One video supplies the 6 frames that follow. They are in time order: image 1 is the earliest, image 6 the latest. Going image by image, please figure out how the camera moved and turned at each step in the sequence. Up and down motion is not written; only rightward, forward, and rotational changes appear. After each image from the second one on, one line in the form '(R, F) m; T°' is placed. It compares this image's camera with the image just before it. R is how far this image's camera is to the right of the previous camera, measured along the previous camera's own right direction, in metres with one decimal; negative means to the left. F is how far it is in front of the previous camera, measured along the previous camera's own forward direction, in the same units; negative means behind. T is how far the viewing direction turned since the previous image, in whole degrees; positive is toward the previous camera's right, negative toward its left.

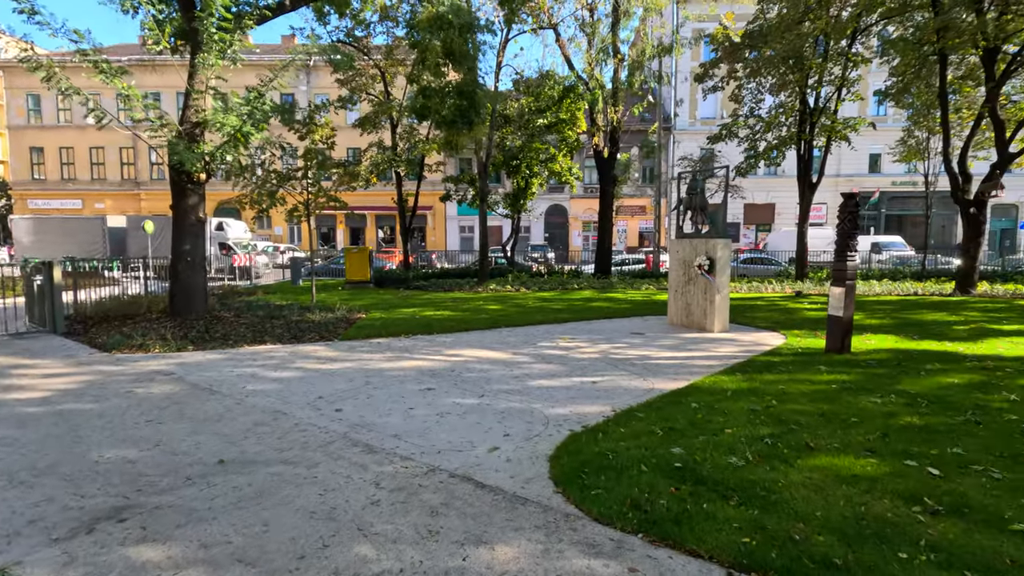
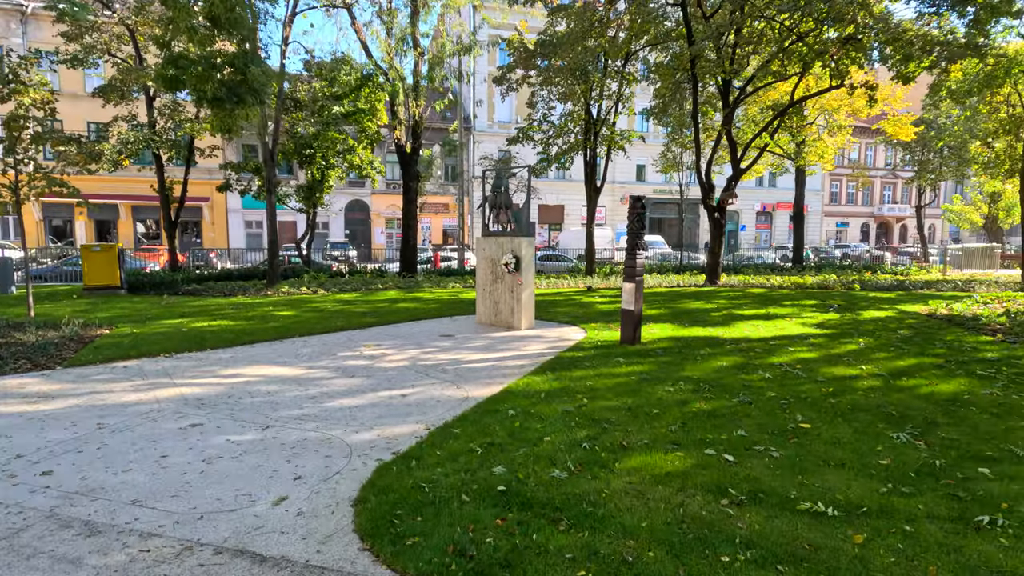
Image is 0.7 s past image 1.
(+0.1, +0.6) m; +21°
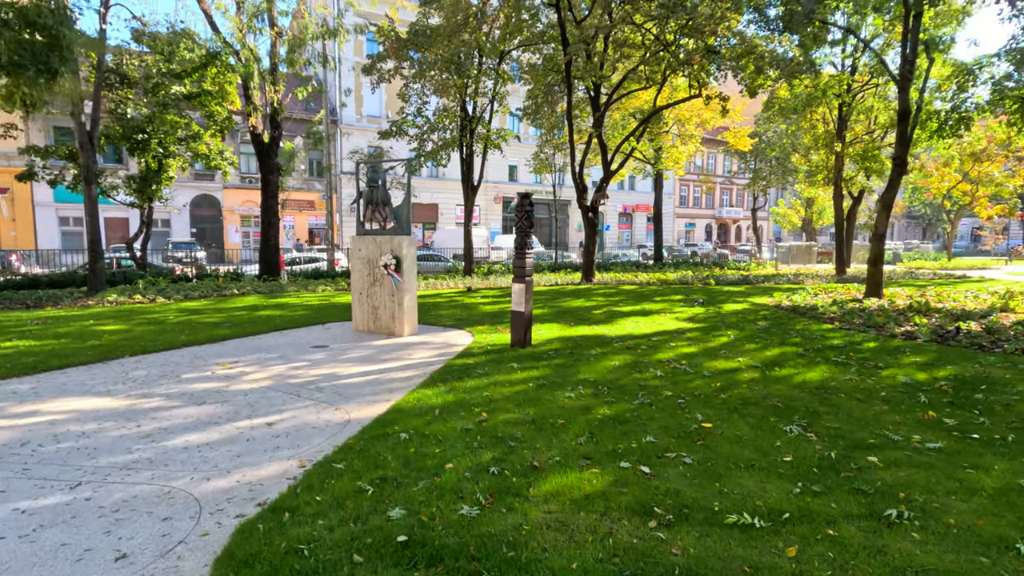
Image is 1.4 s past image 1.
(-0.1, +0.5) m; +13°
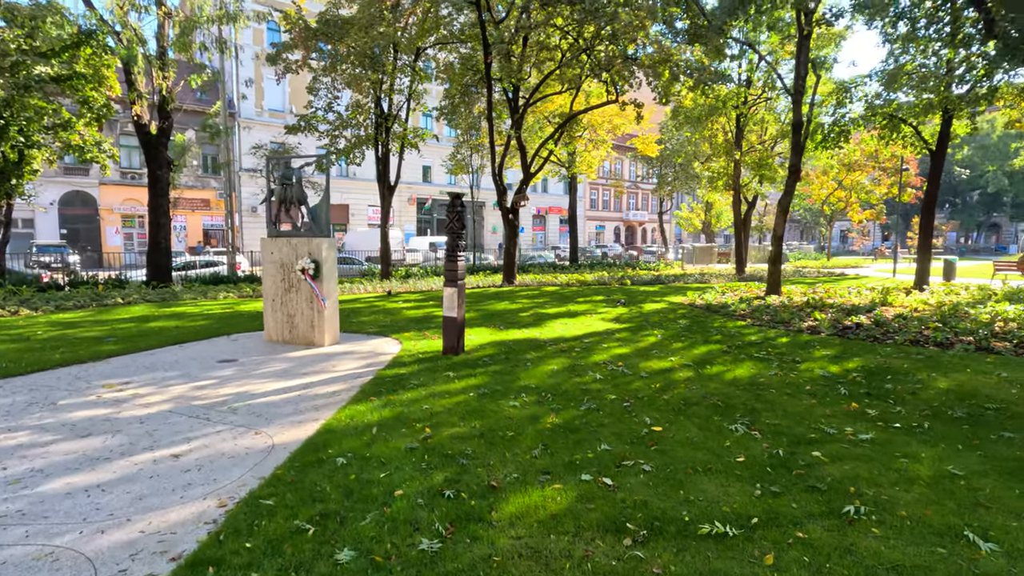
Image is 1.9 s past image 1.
(-0.3, +0.3) m; +9°
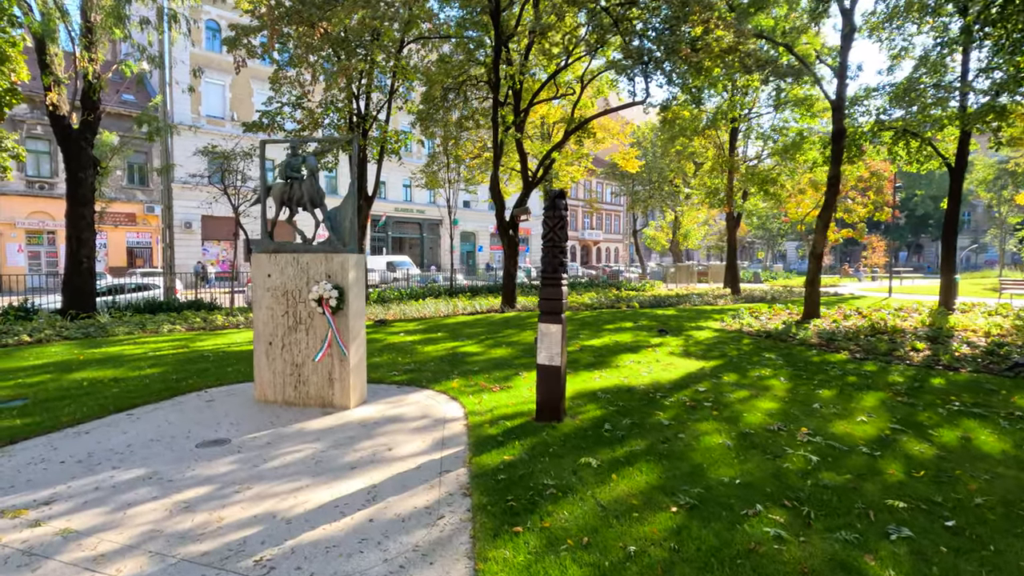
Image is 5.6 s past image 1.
(-1.7, +2.2) m; +6°
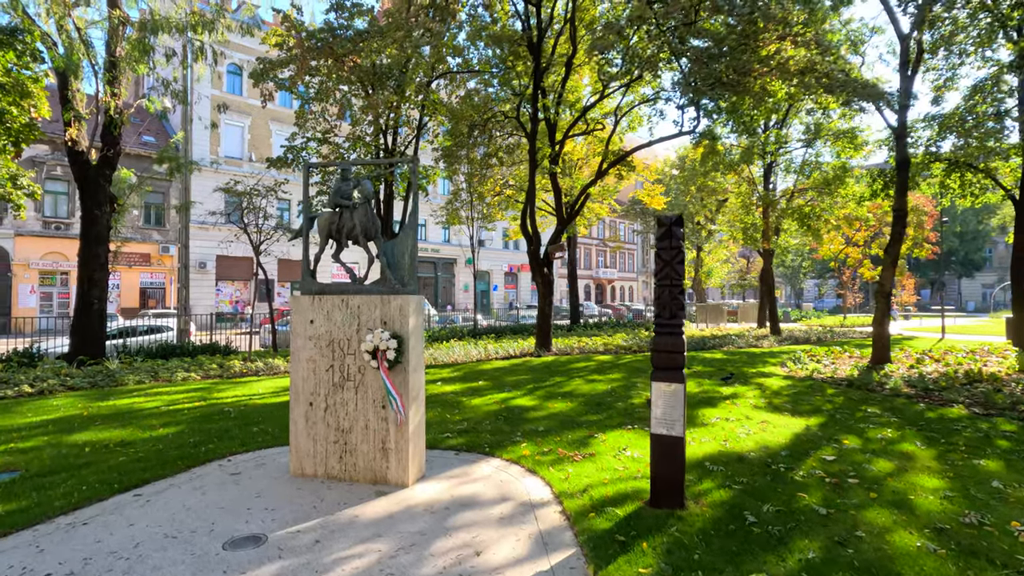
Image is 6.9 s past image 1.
(-0.8, +1.0) m; -1°
